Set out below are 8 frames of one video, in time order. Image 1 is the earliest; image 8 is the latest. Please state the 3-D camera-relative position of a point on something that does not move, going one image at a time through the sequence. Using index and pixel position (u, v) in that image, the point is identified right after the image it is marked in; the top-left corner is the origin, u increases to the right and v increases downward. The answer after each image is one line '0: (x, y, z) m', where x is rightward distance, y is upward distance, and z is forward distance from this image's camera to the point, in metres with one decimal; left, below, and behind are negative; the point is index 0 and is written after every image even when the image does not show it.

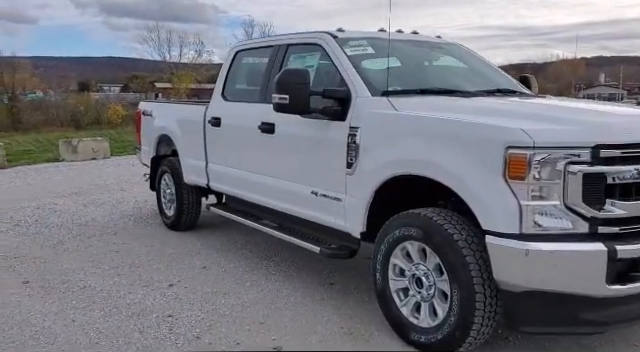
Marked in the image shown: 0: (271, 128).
0: (-0.4, +0.4, +4.3) m
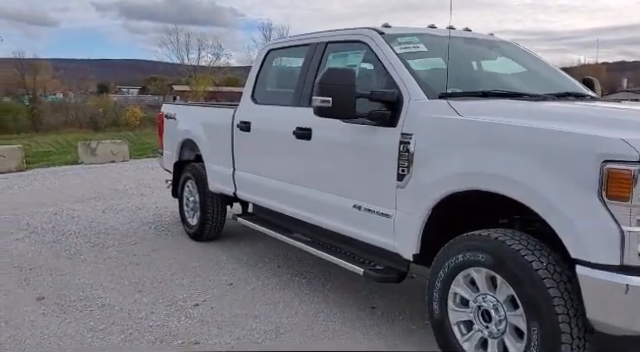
0: (-0.1, +0.3, +3.9) m
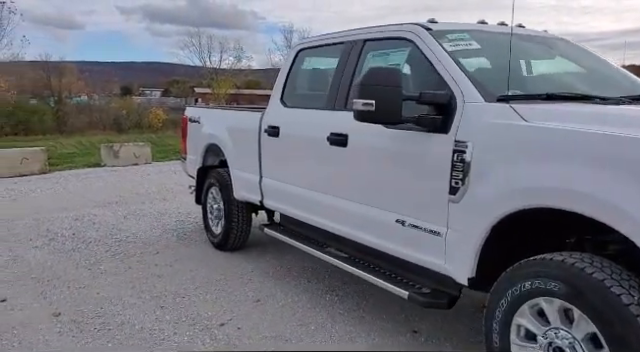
0: (+0.2, +0.2, +3.6) m
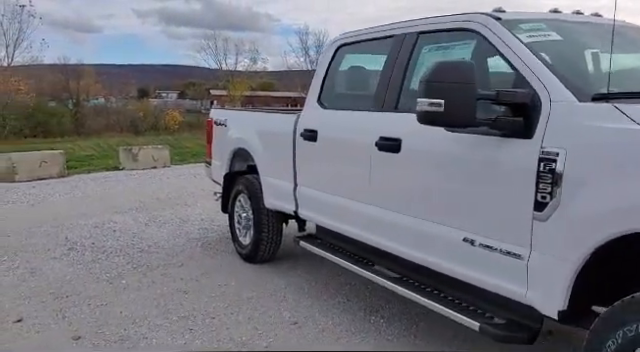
0: (+0.4, +0.2, +3.2) m
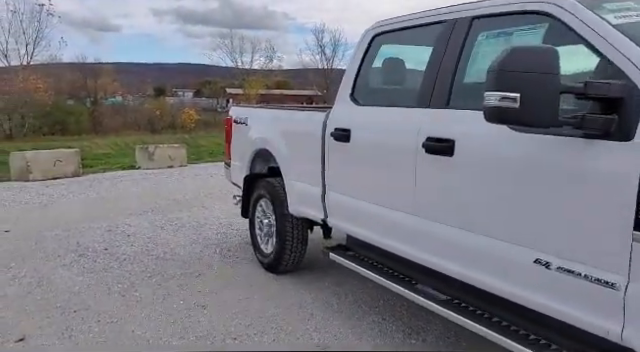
0: (+0.6, +0.1, +2.7) m
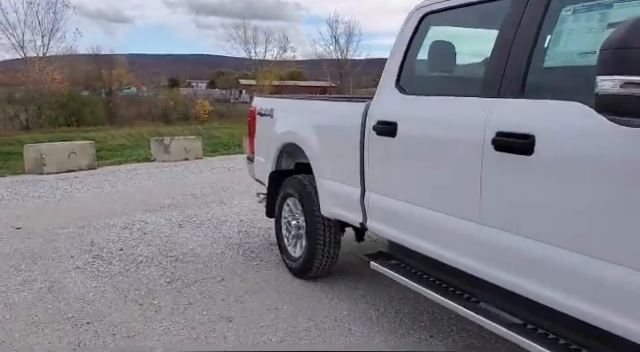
0: (+0.9, +0.1, +2.3) m
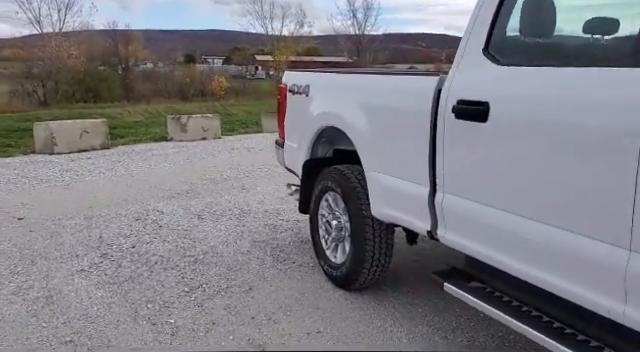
0: (+1.1, +0.1, +1.5) m
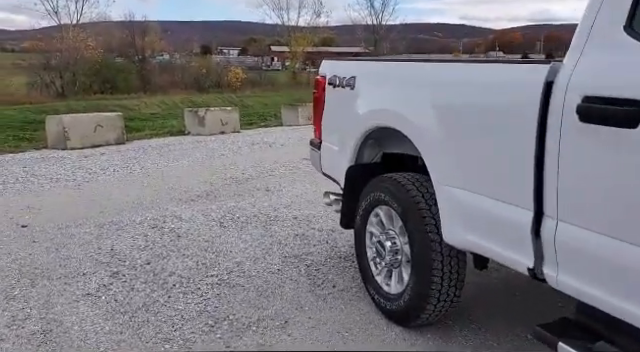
0: (+1.4, 0.0, +0.8) m
